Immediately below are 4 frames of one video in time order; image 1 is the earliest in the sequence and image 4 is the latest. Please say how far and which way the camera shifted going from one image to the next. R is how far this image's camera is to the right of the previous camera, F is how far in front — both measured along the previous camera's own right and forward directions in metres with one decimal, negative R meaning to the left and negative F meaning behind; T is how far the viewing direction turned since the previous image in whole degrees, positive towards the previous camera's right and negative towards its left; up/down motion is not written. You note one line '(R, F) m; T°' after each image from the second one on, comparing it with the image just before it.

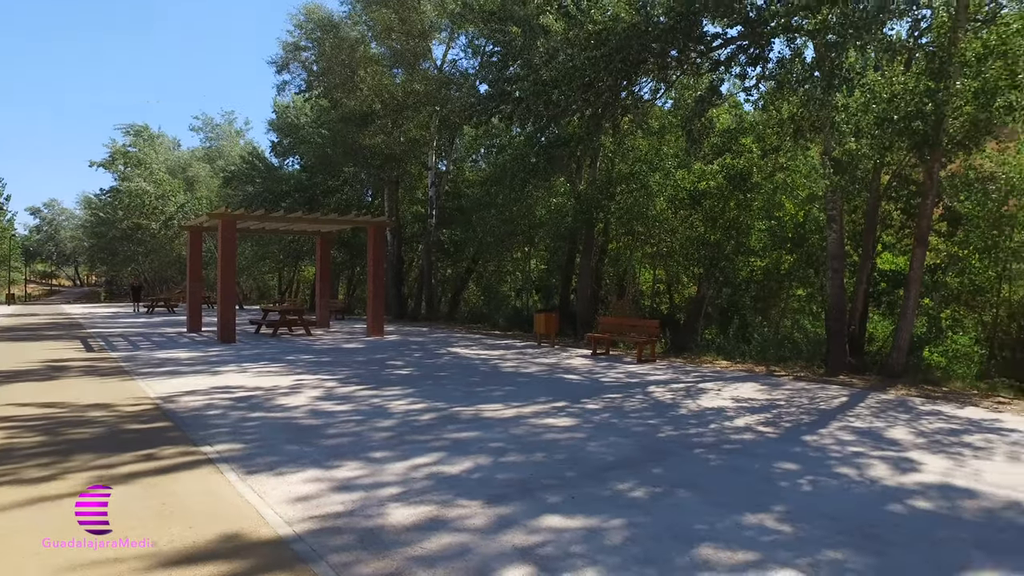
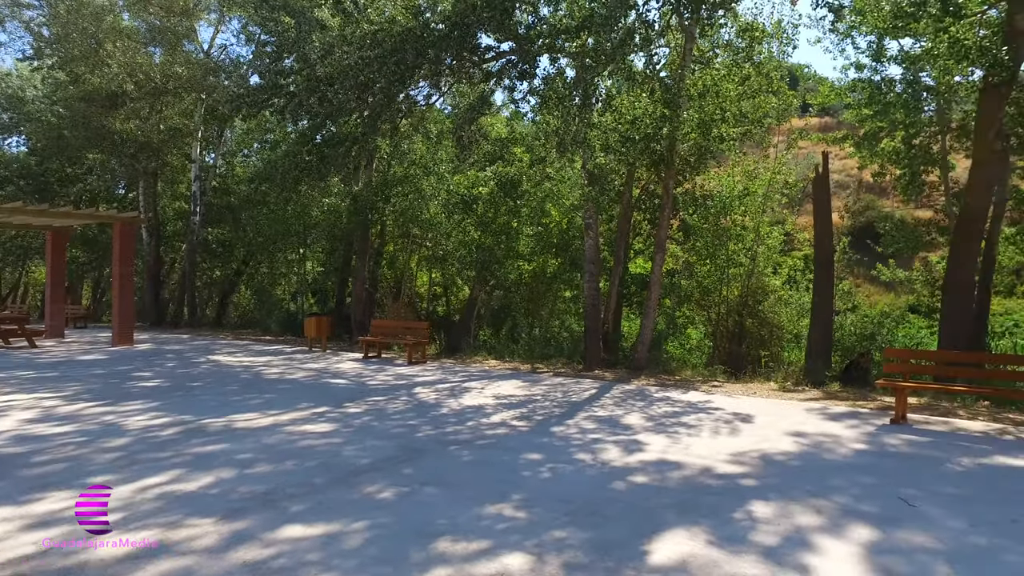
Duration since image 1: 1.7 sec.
(+0.3, 0.0) m; +18°
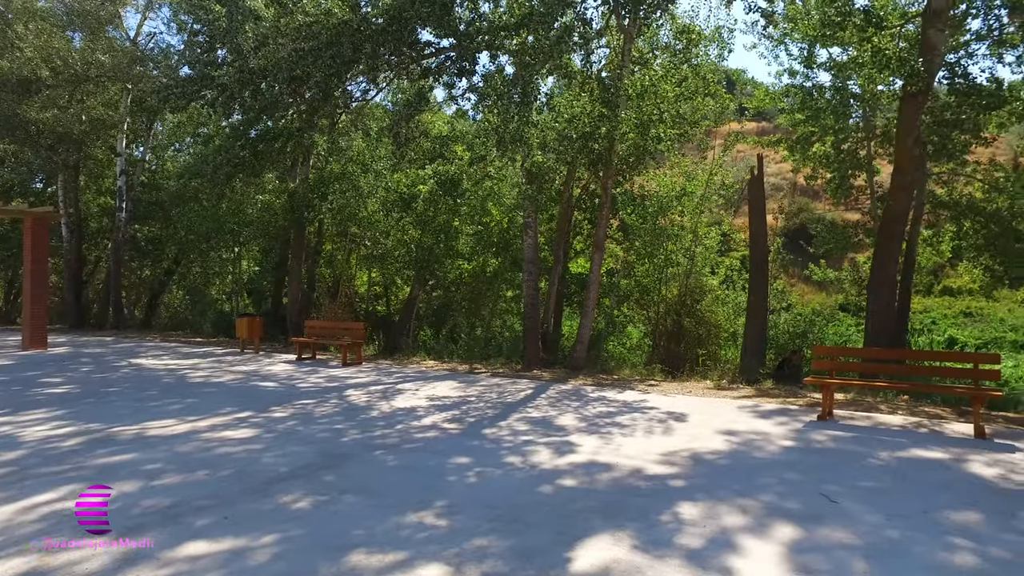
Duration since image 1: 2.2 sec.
(+0.2, +0.2) m; +4°
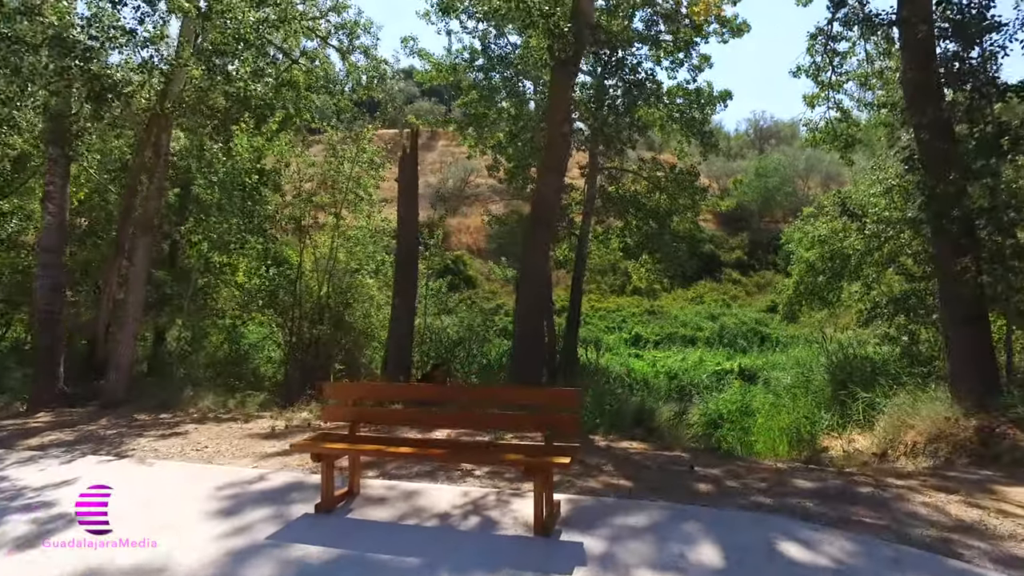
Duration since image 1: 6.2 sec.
(+2.9, +3.0) m; +21°
